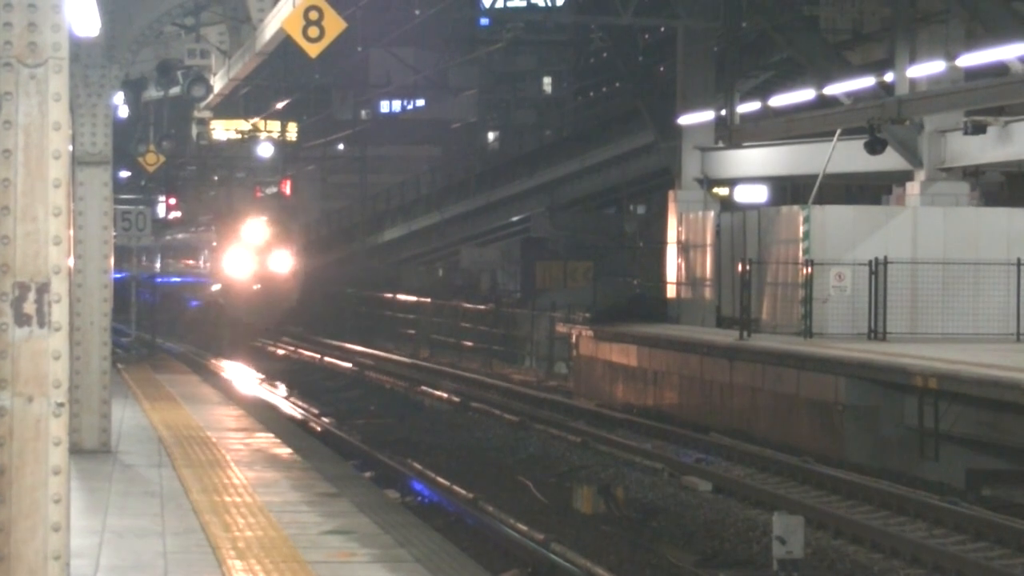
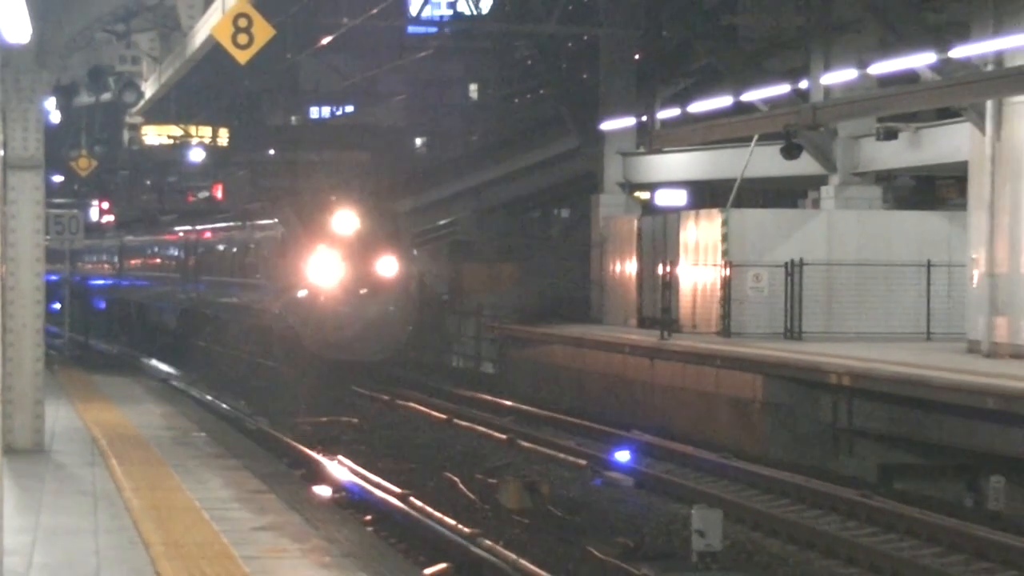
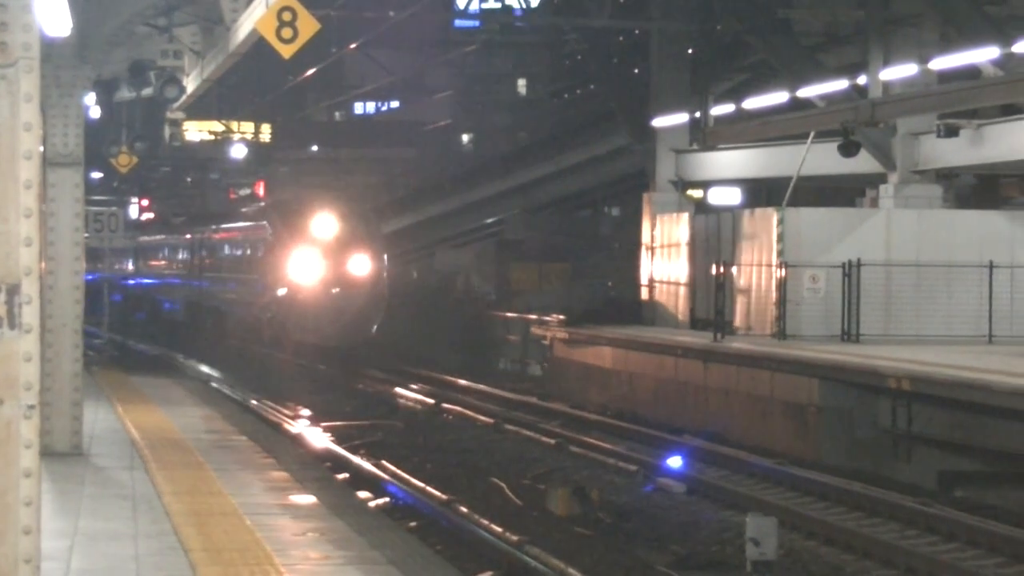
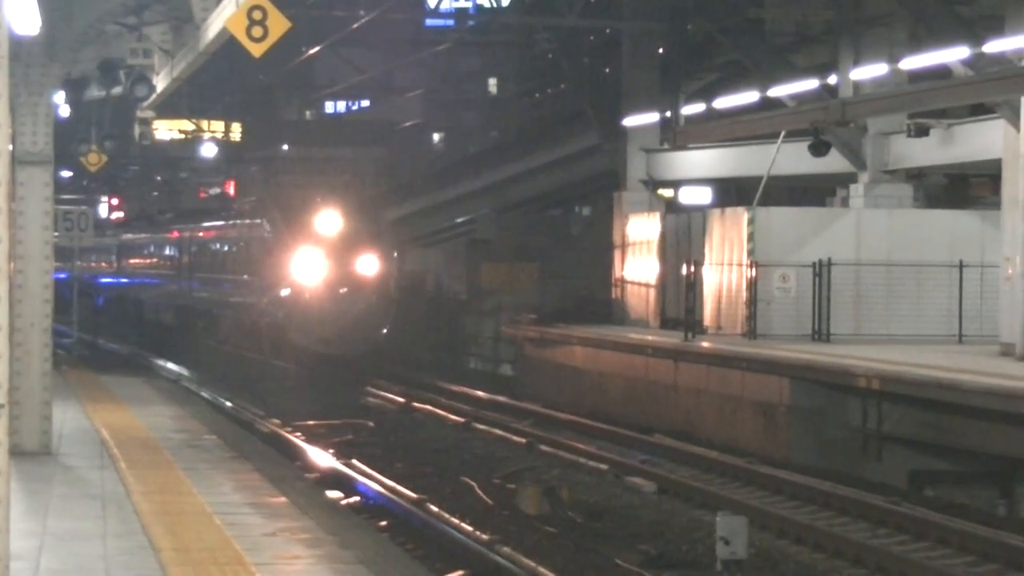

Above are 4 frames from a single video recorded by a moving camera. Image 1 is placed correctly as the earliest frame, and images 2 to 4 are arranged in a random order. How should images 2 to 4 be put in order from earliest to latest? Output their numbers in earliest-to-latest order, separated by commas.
3, 4, 2
